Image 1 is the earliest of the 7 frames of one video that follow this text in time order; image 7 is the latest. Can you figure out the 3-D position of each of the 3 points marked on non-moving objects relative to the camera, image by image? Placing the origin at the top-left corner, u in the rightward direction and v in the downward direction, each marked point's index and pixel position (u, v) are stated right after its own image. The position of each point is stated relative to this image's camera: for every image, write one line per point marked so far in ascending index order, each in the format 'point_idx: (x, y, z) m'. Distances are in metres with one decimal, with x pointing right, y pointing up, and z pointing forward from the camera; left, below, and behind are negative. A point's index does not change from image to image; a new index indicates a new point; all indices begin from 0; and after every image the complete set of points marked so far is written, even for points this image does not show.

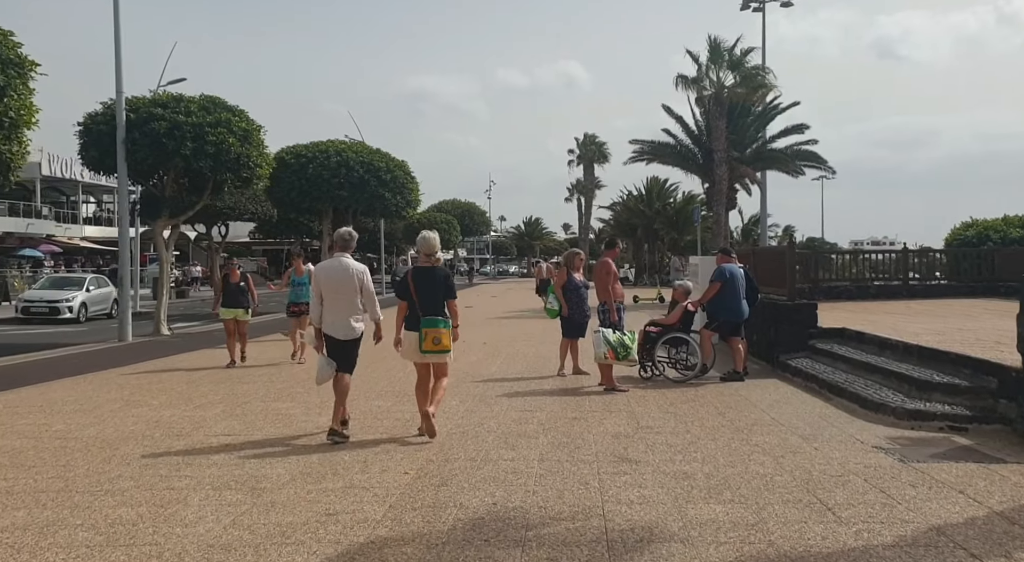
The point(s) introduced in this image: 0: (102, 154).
0: (-8.9, +2.8, +18.6) m
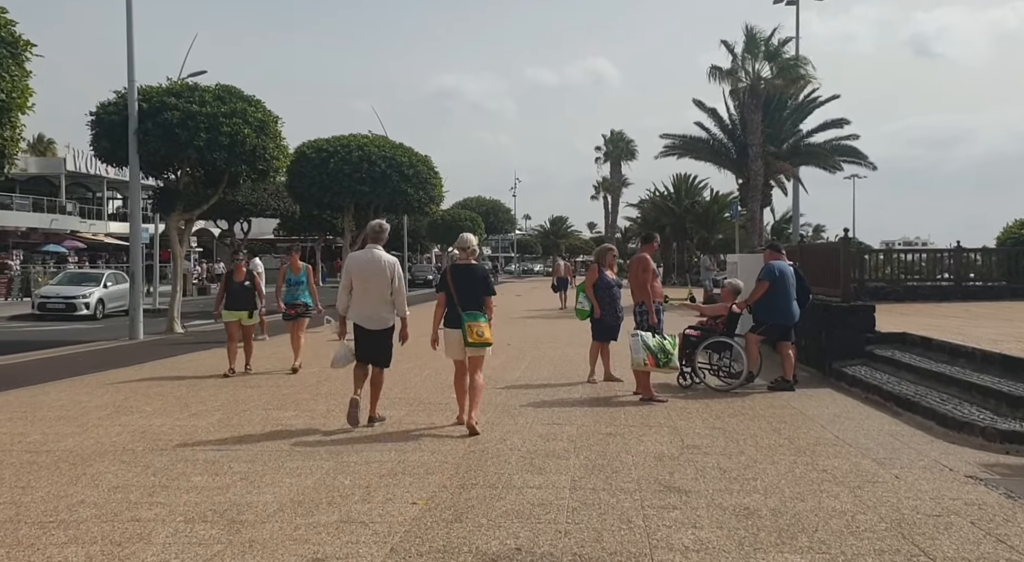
0: (-8.4, +2.9, +17.9) m
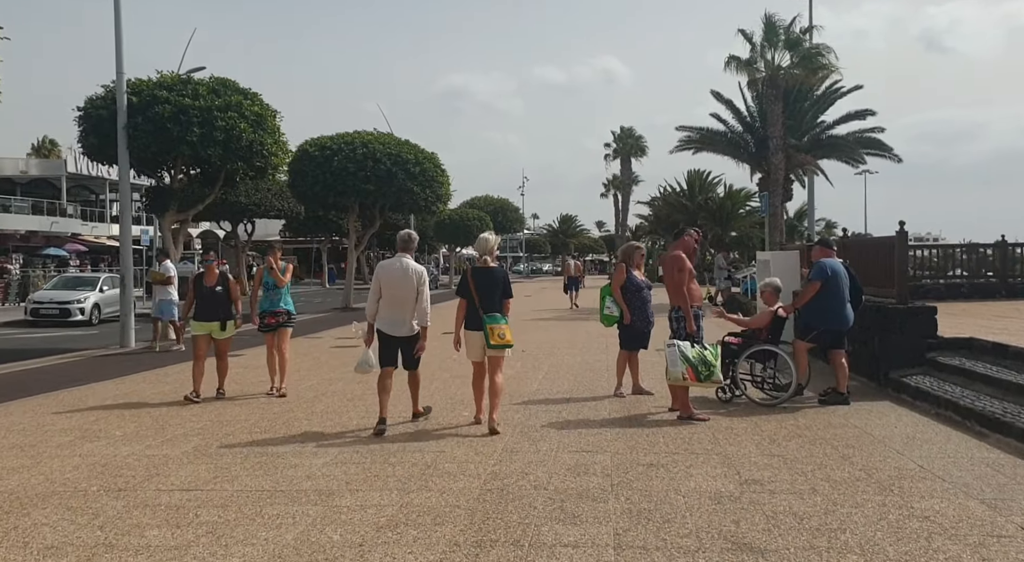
0: (-8.1, +2.8, +17.0) m
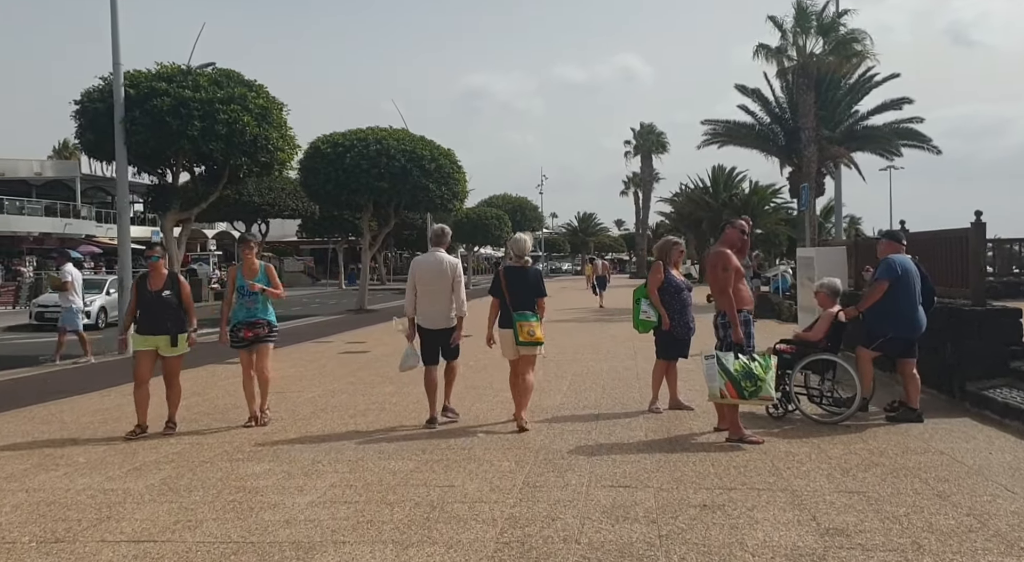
0: (-7.8, +2.7, +16.1) m
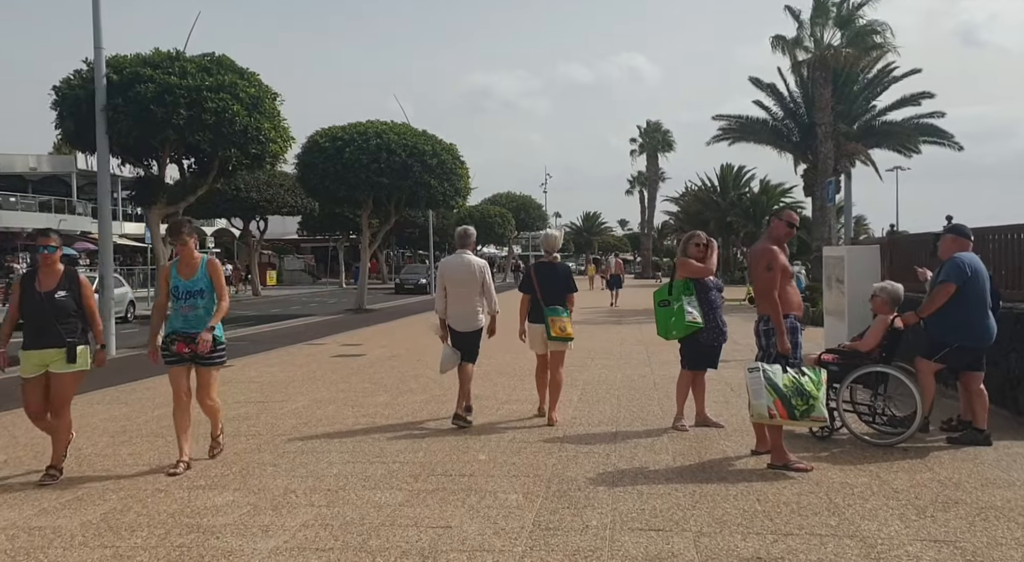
0: (-7.7, +2.8, +15.2) m
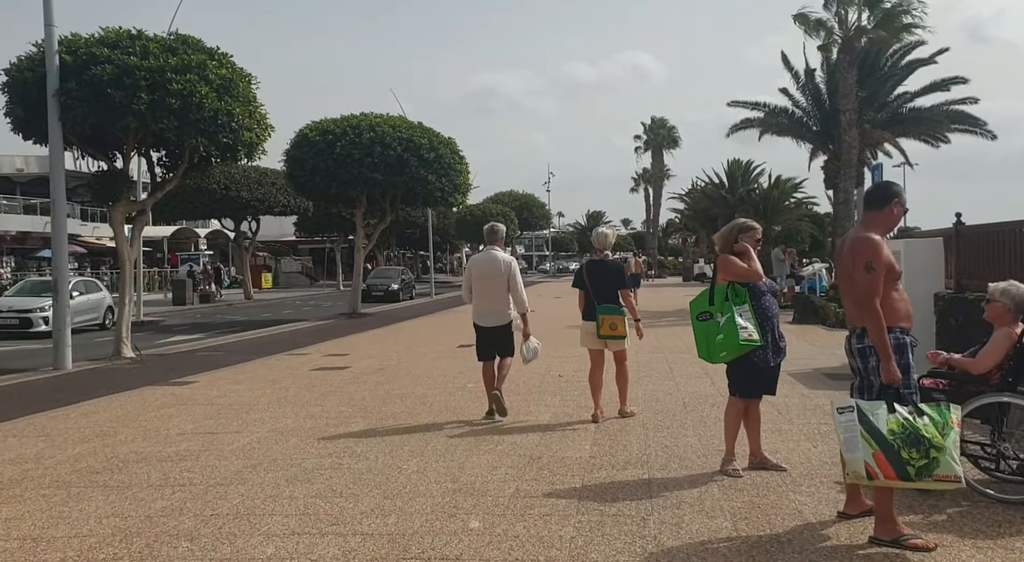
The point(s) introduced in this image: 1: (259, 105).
0: (-7.7, +2.7, +13.6) m
1: (-4.5, +3.1, +15.3) m
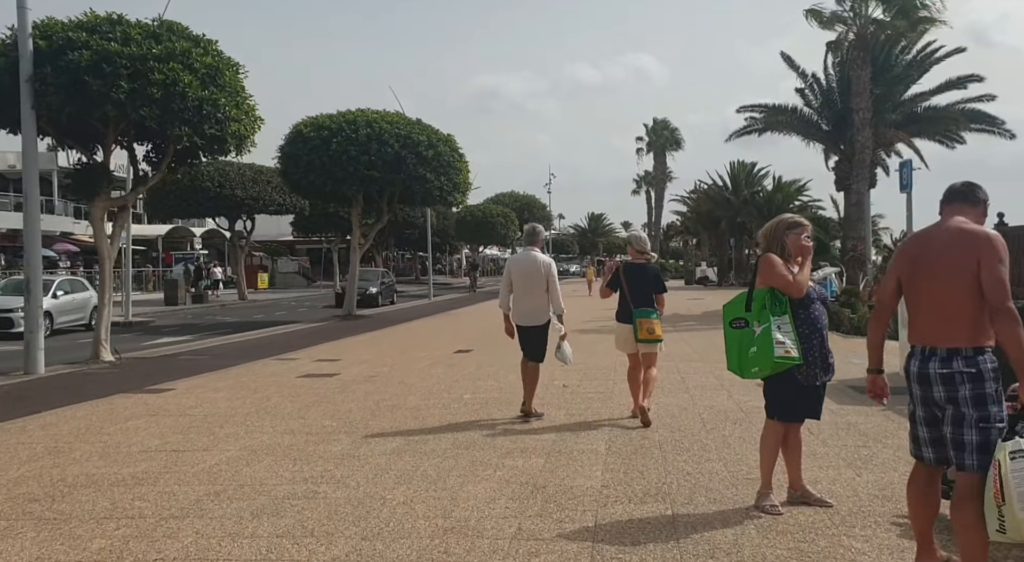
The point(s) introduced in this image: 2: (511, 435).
0: (-7.6, +2.7, +12.8) m
1: (-4.5, +3.1, +14.5) m
2: (0.0, -1.3, +7.2) m
